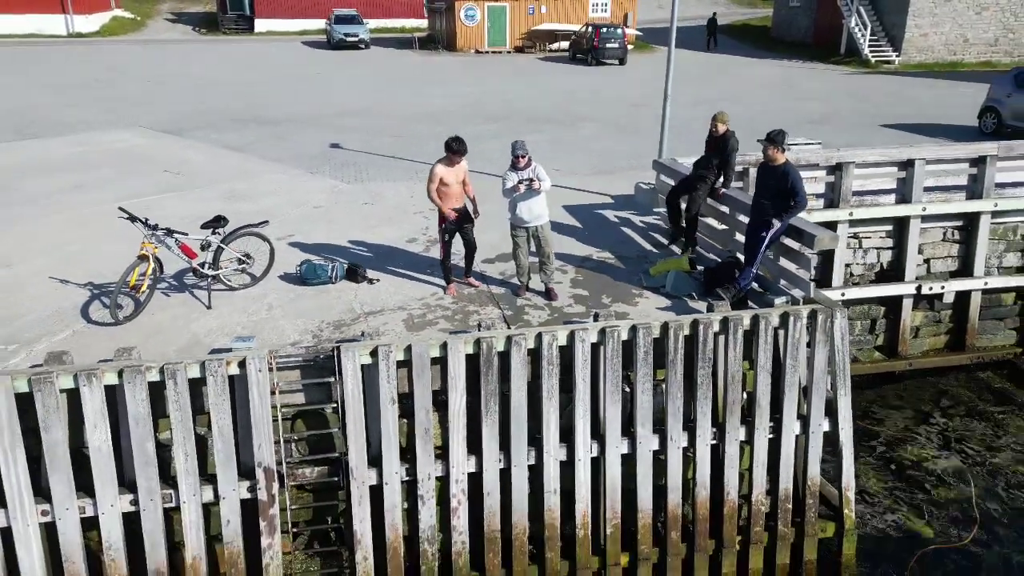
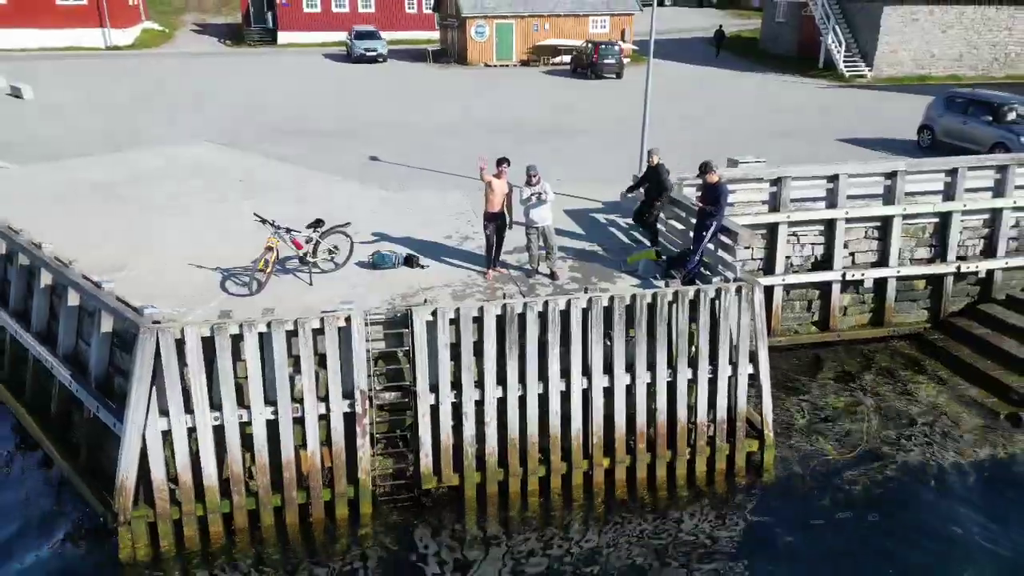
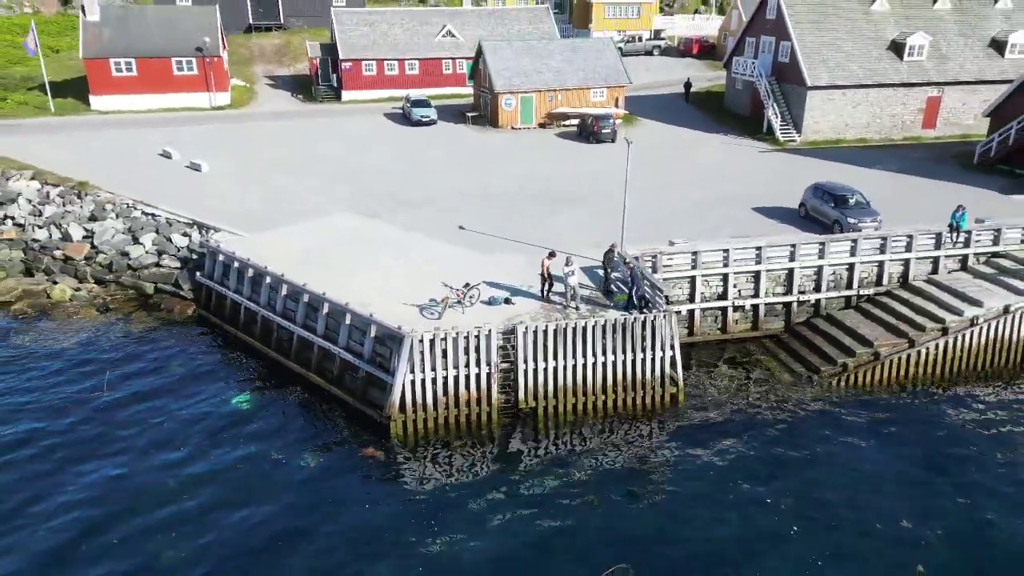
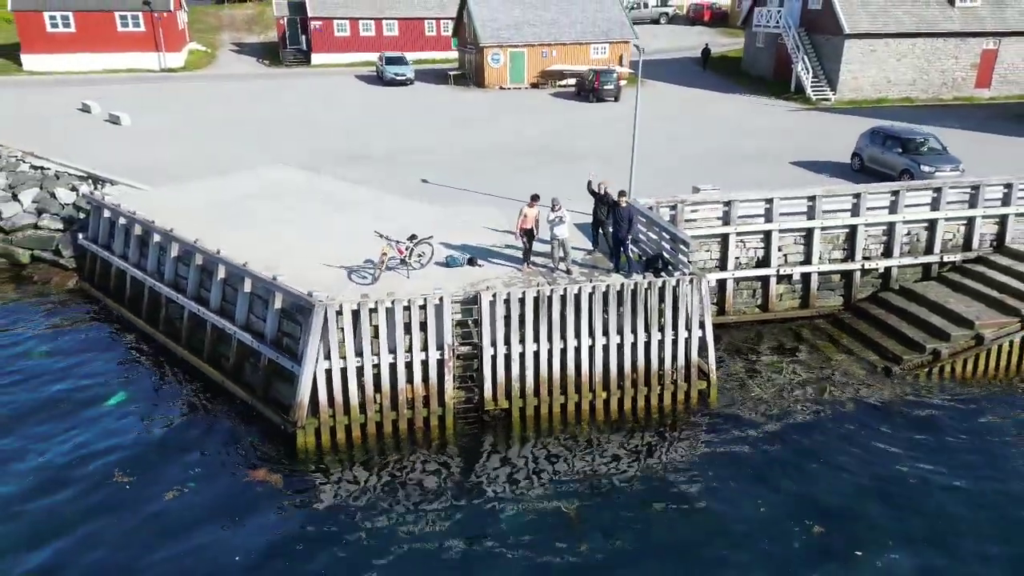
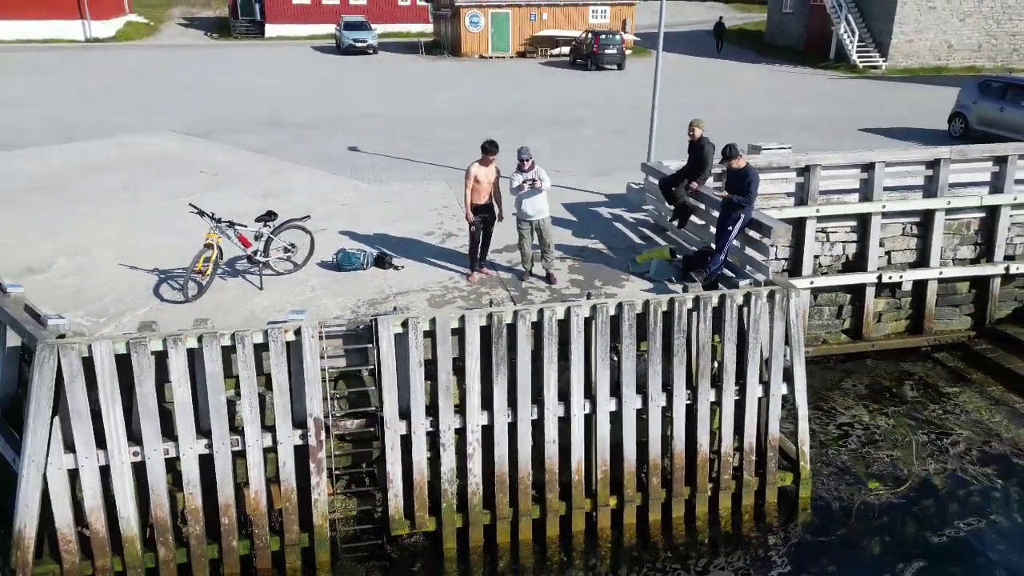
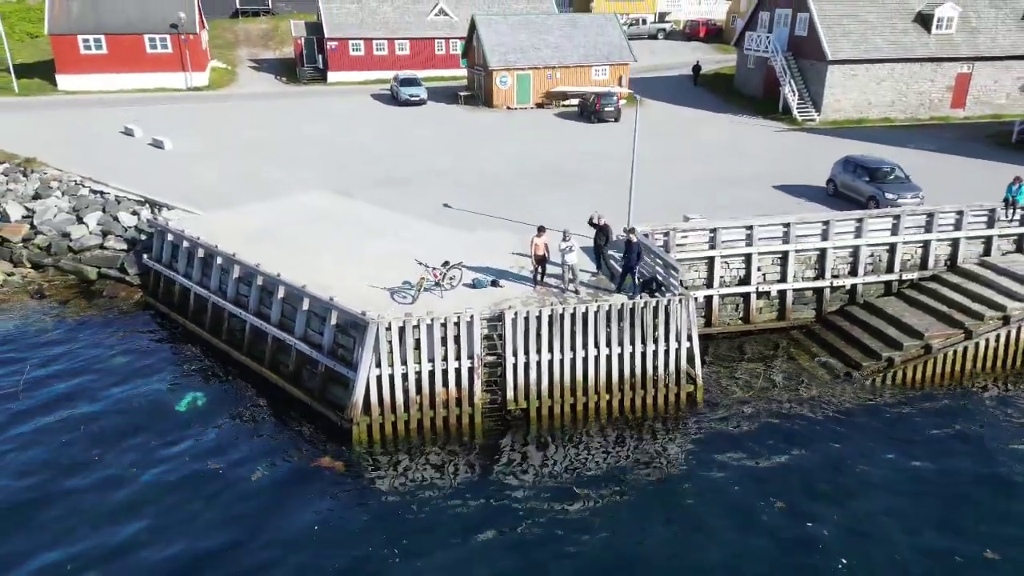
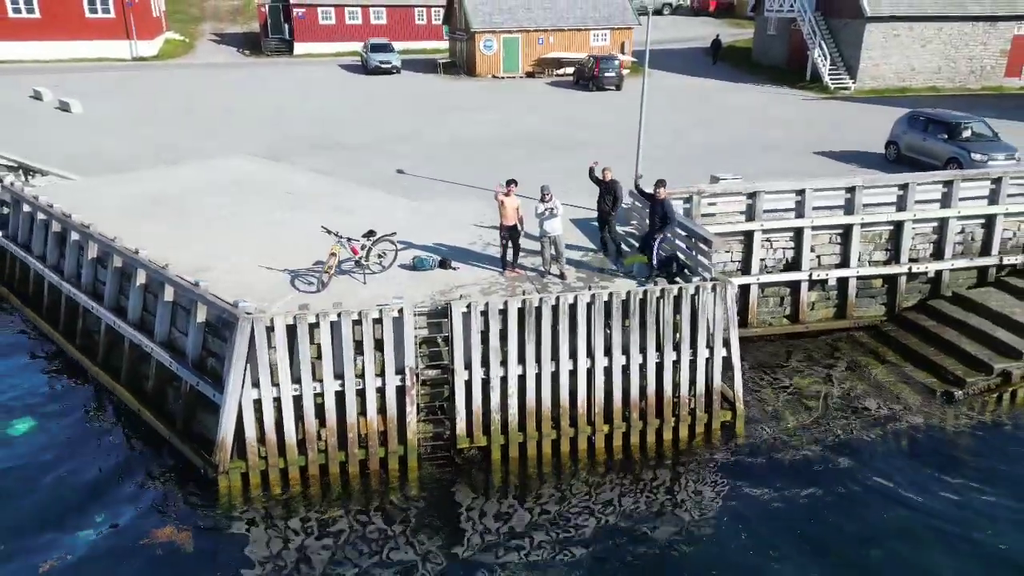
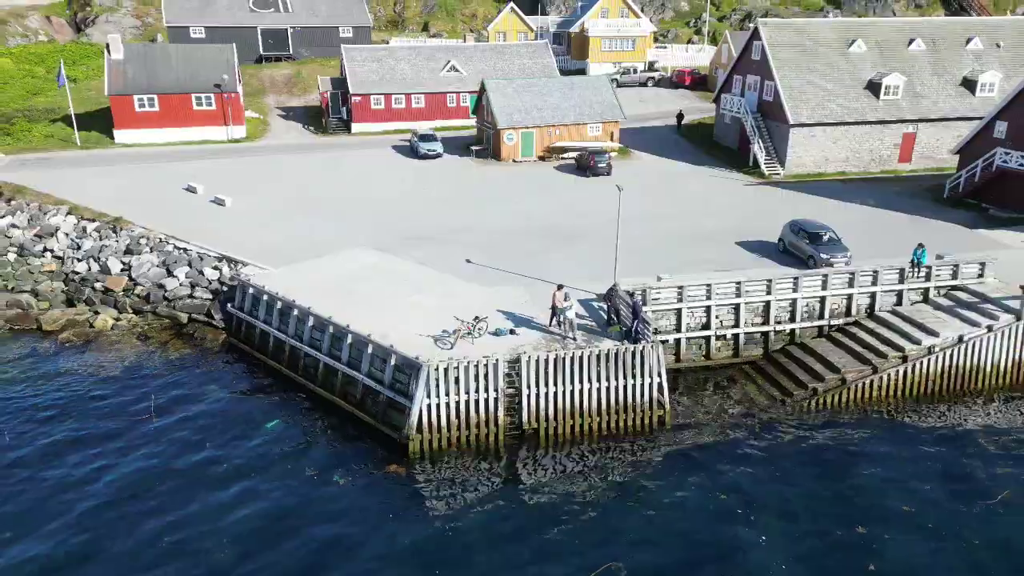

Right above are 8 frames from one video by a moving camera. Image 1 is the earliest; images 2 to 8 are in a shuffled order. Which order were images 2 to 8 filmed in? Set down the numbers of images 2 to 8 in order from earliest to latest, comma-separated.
5, 2, 7, 4, 6, 3, 8
